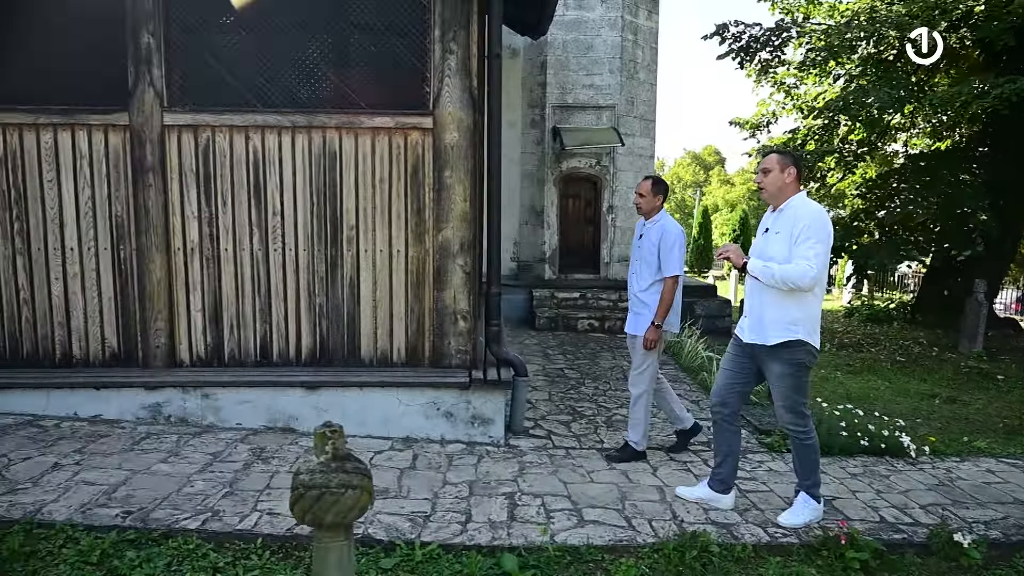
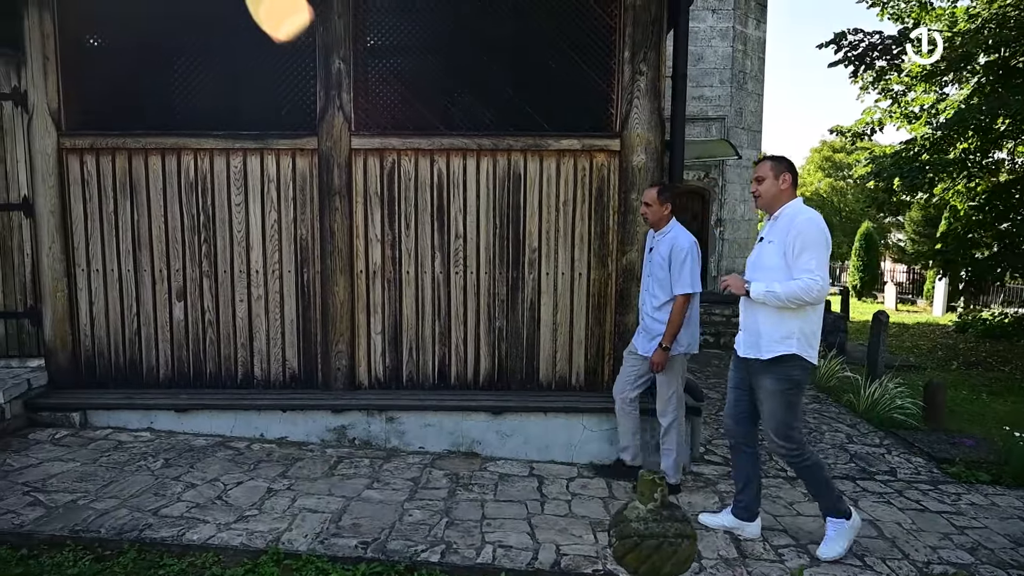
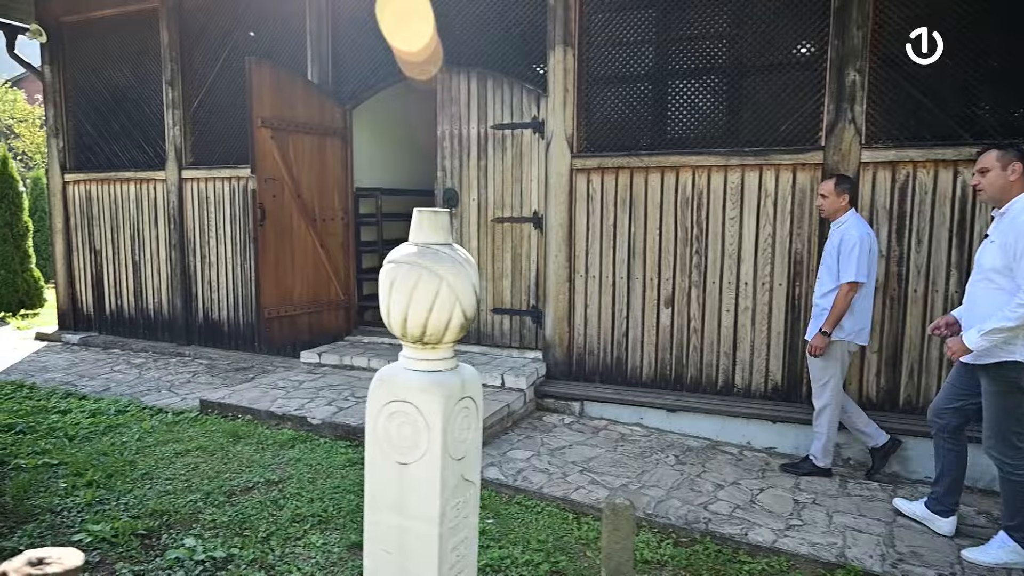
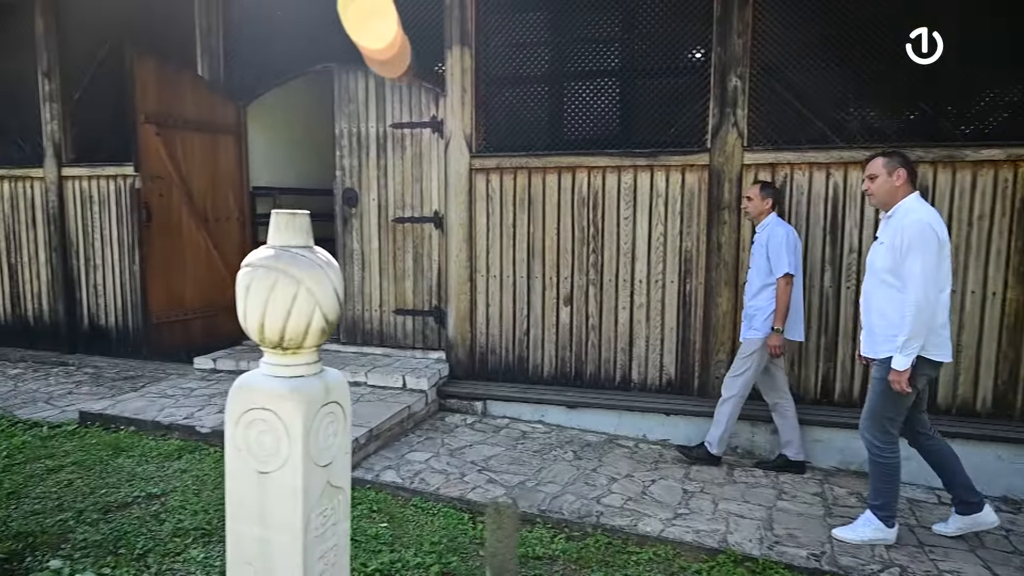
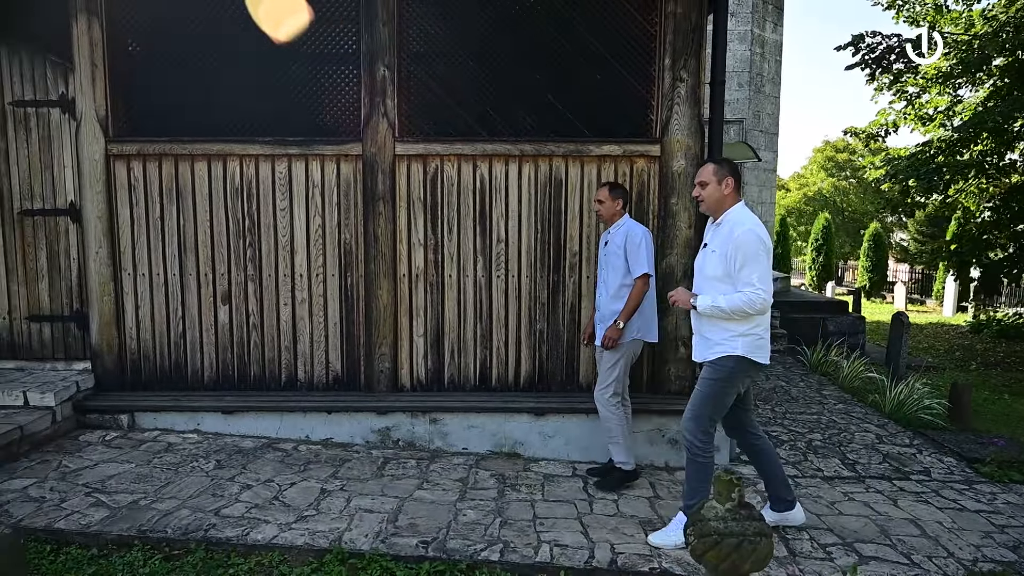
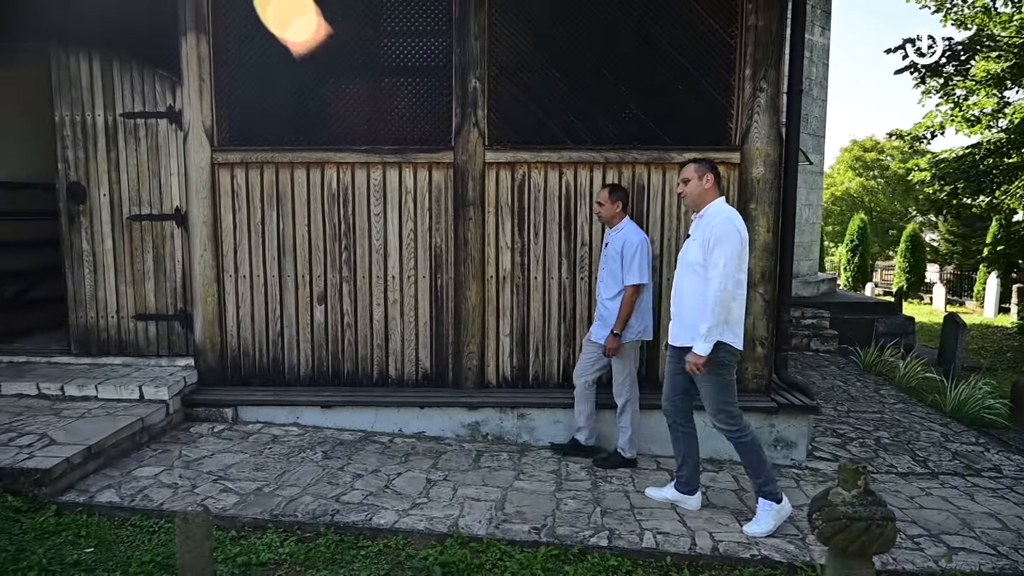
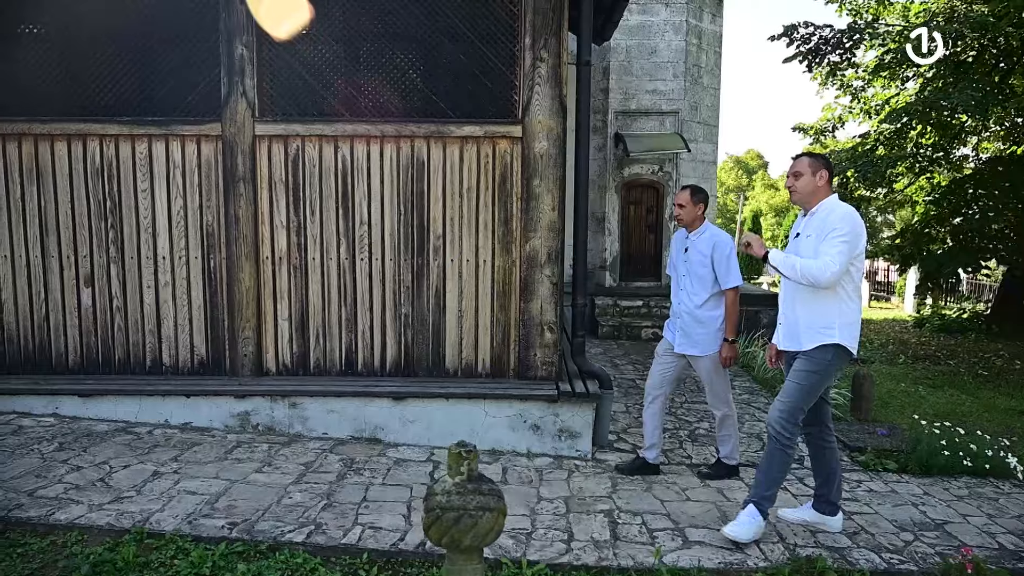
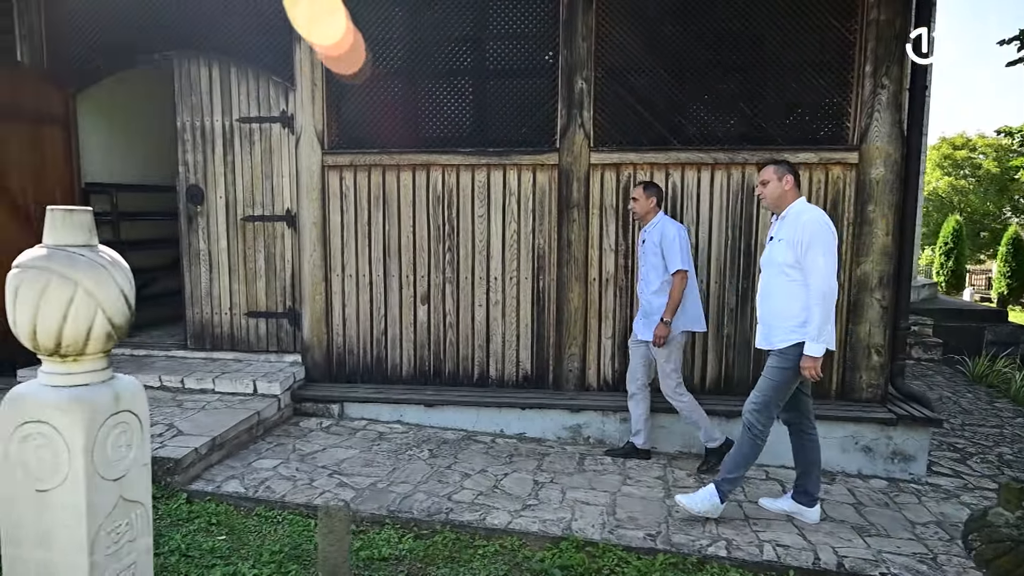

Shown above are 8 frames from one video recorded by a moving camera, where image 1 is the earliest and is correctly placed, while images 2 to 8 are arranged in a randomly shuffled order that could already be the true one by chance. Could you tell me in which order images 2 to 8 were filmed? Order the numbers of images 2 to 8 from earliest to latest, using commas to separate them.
7, 2, 5, 6, 8, 4, 3
